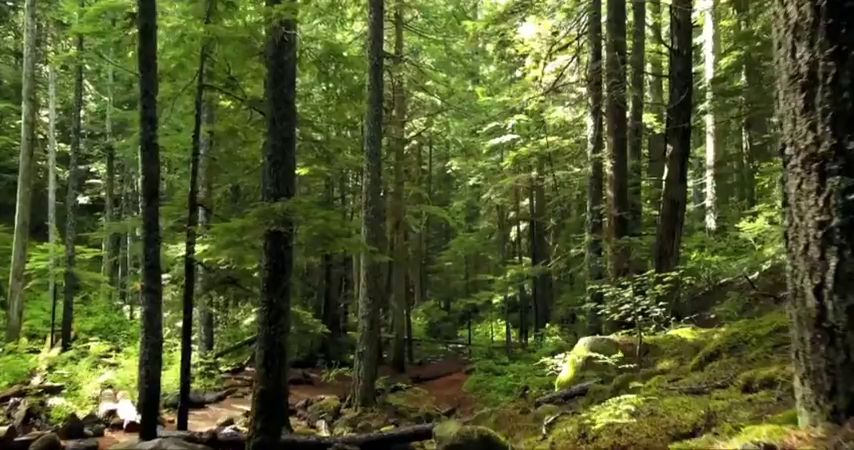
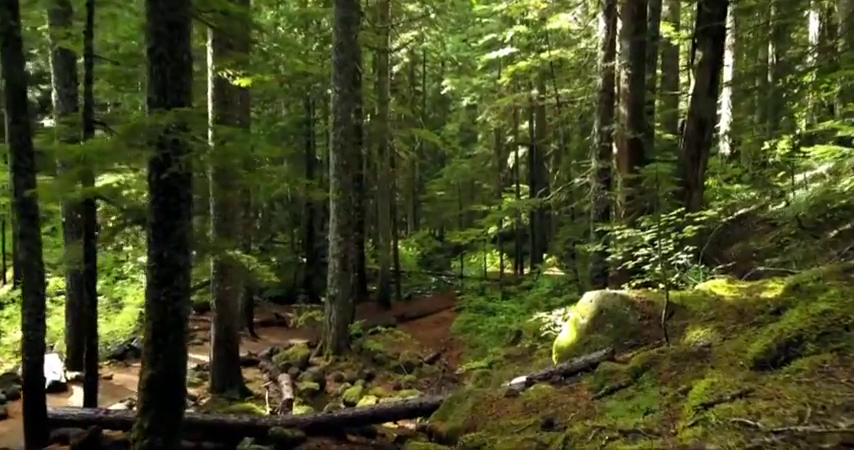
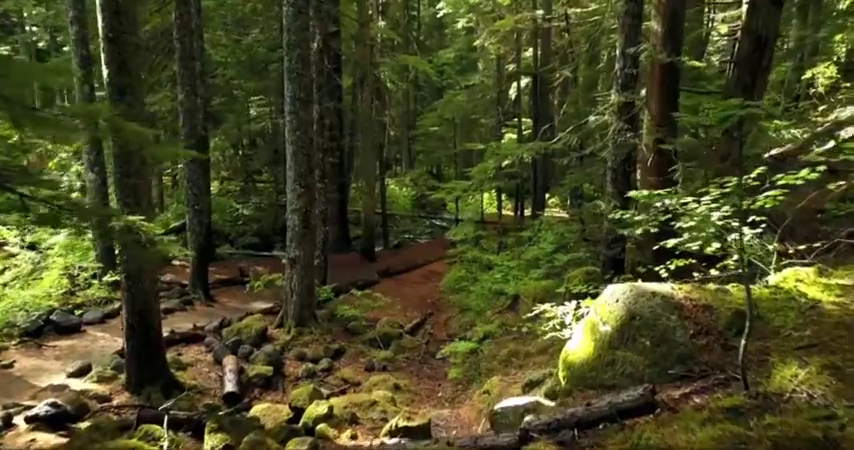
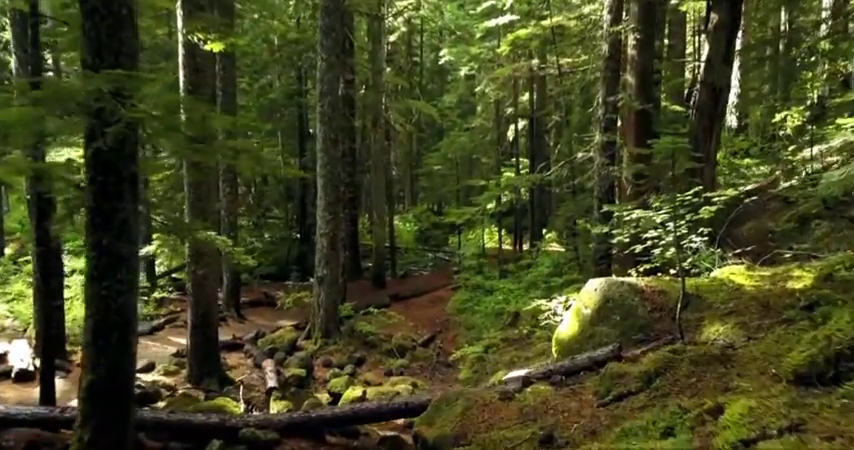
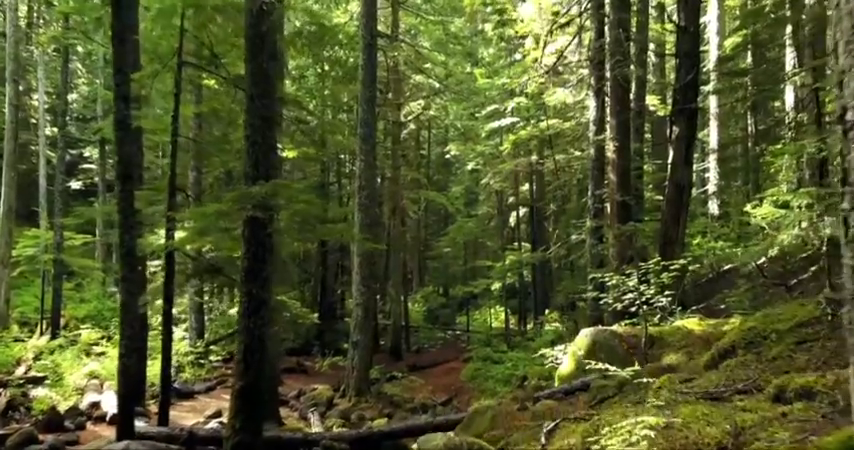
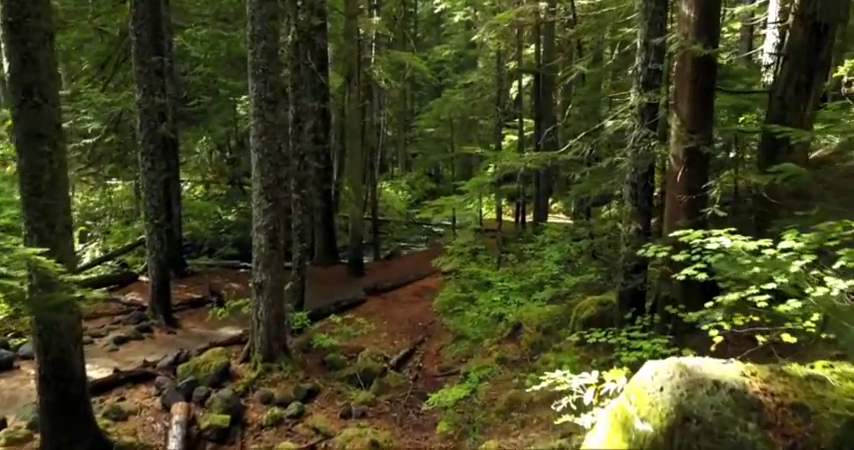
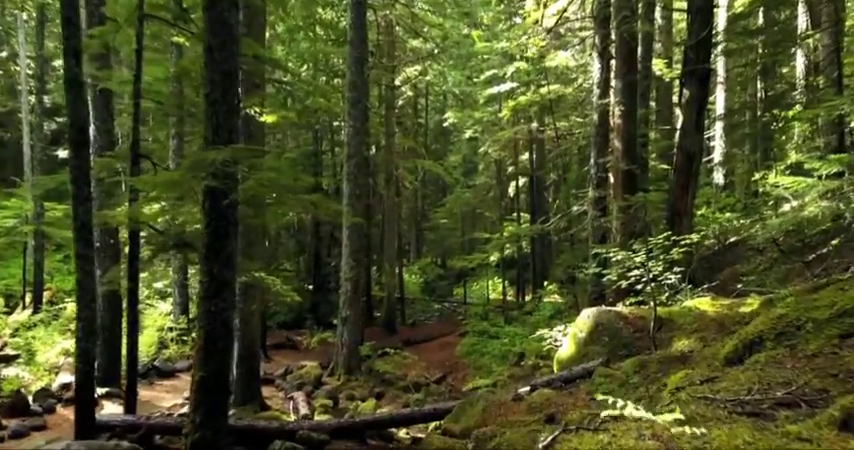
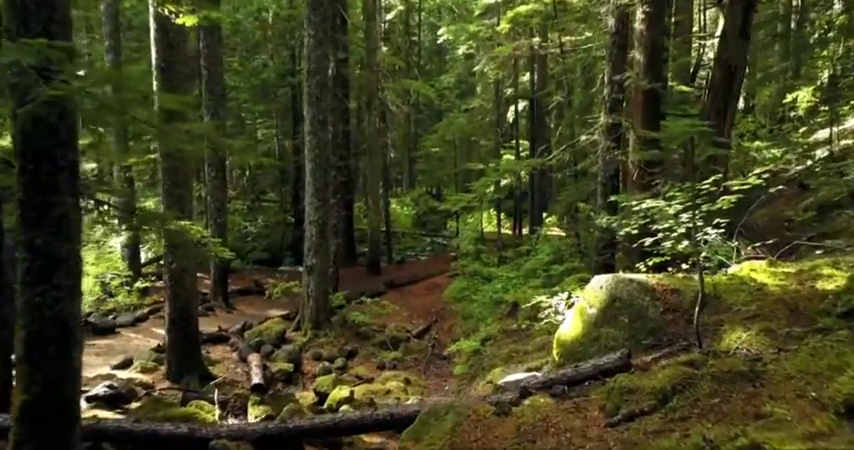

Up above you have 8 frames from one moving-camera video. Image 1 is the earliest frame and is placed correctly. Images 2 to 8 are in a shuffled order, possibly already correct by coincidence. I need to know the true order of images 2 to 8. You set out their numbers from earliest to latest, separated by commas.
5, 7, 2, 4, 8, 3, 6
